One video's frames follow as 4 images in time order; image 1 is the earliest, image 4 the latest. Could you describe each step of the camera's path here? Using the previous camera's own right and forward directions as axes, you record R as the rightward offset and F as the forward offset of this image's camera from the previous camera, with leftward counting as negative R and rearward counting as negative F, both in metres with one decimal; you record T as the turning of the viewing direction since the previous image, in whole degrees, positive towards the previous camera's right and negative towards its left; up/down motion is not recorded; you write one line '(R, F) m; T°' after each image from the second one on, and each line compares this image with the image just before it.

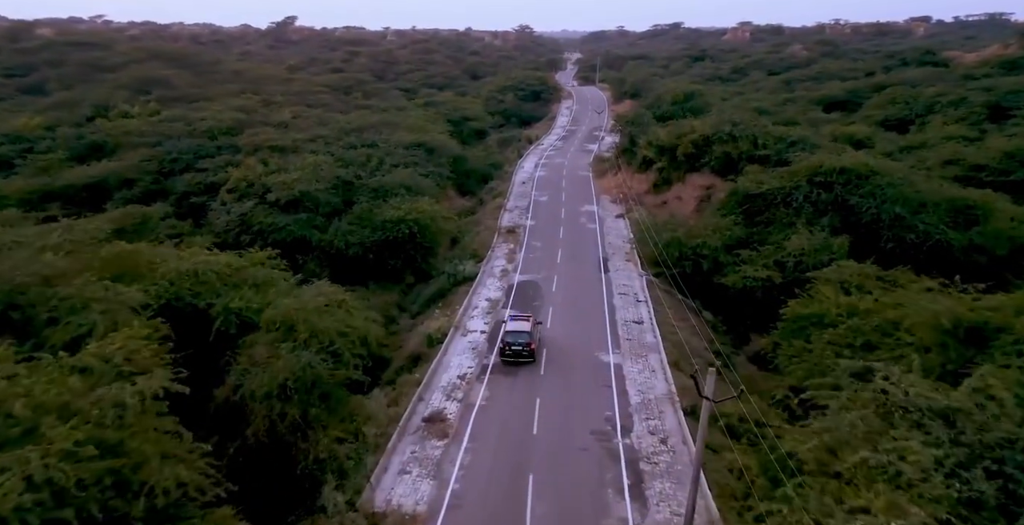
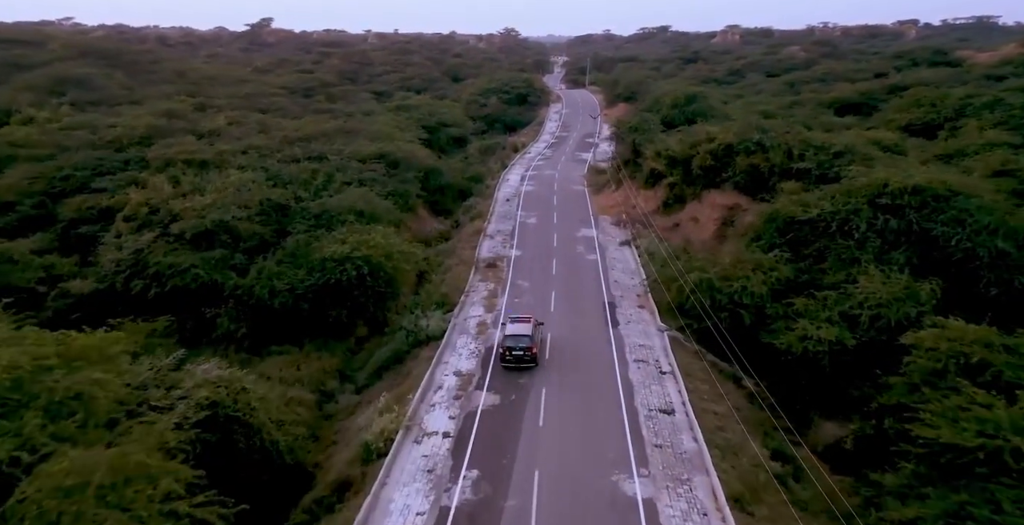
(+0.3, +9.2) m; +1°
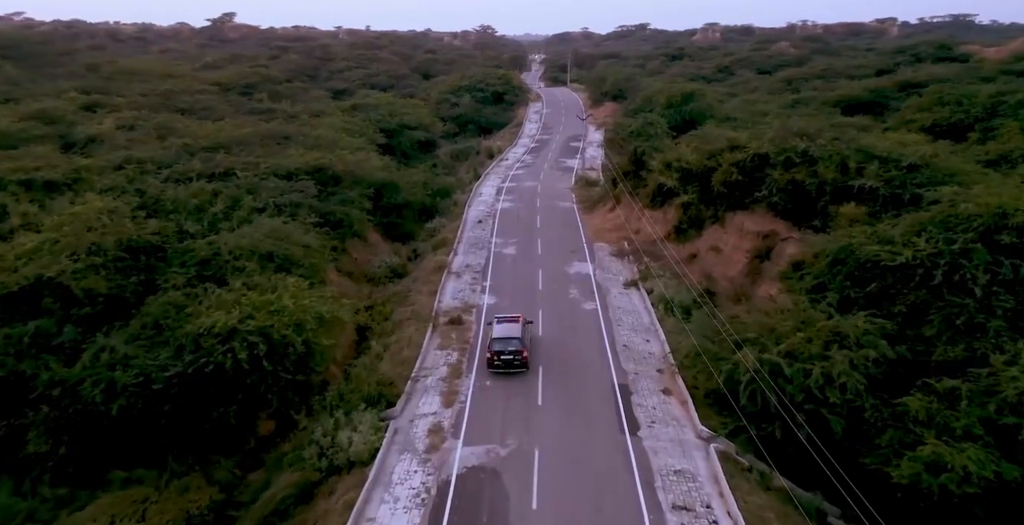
(+0.3, +9.7) m; +2°
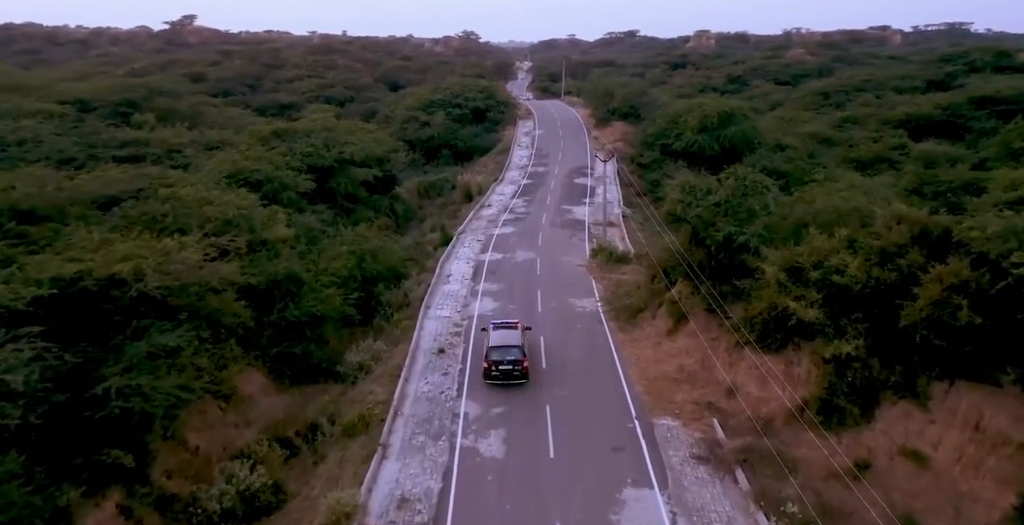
(0.0, +17.9) m; +1°
